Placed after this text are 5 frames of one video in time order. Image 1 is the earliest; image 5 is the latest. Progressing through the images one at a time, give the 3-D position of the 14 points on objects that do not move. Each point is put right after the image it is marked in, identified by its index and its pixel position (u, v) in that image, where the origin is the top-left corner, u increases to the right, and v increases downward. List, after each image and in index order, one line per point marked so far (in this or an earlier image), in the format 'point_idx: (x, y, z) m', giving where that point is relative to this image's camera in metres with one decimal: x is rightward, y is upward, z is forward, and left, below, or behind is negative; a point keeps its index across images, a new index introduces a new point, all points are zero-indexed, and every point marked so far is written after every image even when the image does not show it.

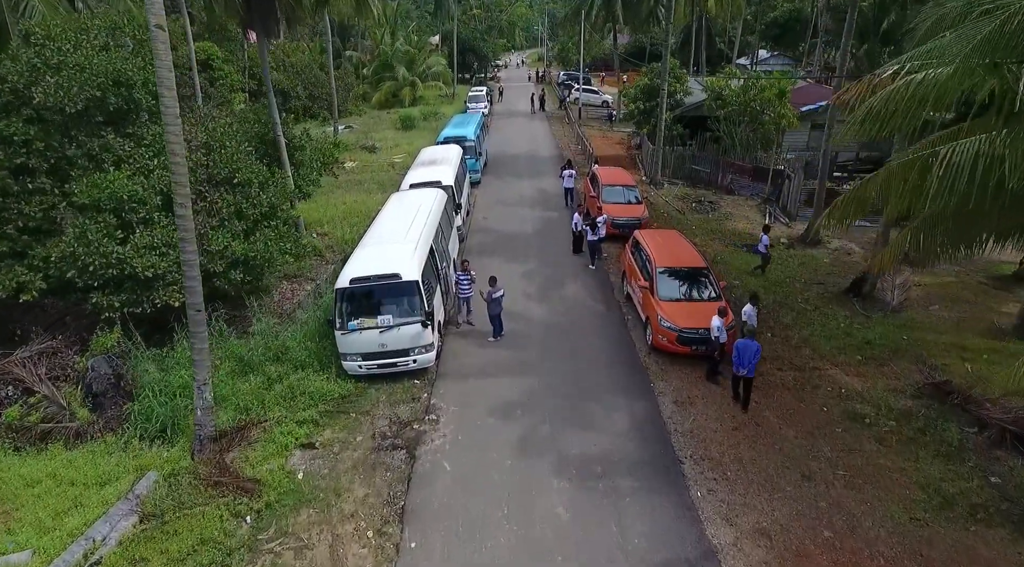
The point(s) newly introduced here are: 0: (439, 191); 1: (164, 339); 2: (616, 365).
0: (-1.8, +2.2, +15.9) m
1: (-6.4, -1.0, +11.9) m
2: (+1.8, -1.4, +11.2) m
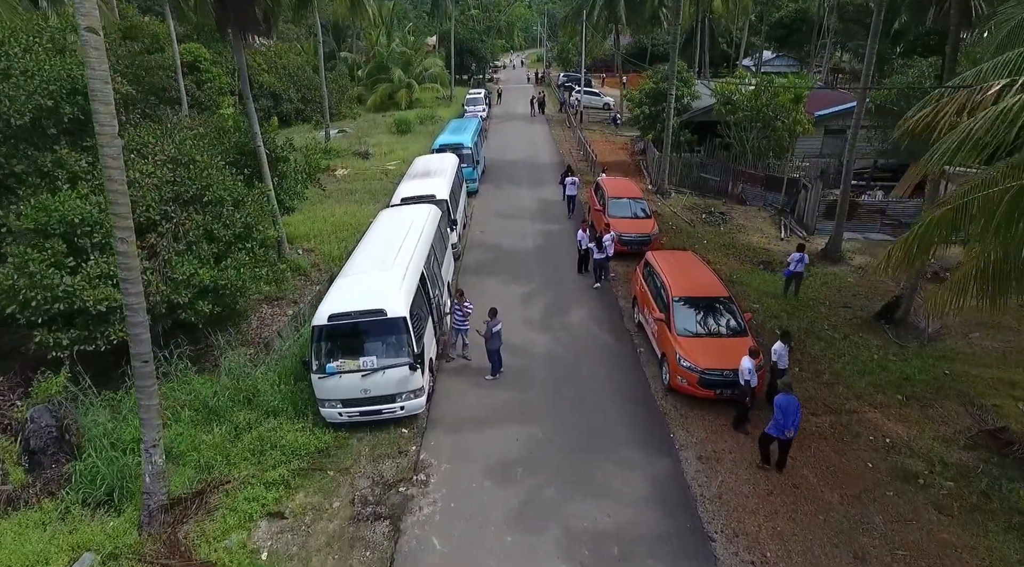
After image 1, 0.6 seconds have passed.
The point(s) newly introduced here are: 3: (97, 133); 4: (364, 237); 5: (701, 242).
0: (-1.8, +1.7, +14.7) m
1: (-6.4, -1.6, +10.7) m
2: (+1.8, -1.9, +9.9) m
3: (-4.3, +1.6, +6.7) m
4: (-2.9, +0.9, +12.7) m
5: (+5.5, +1.2, +18.9) m
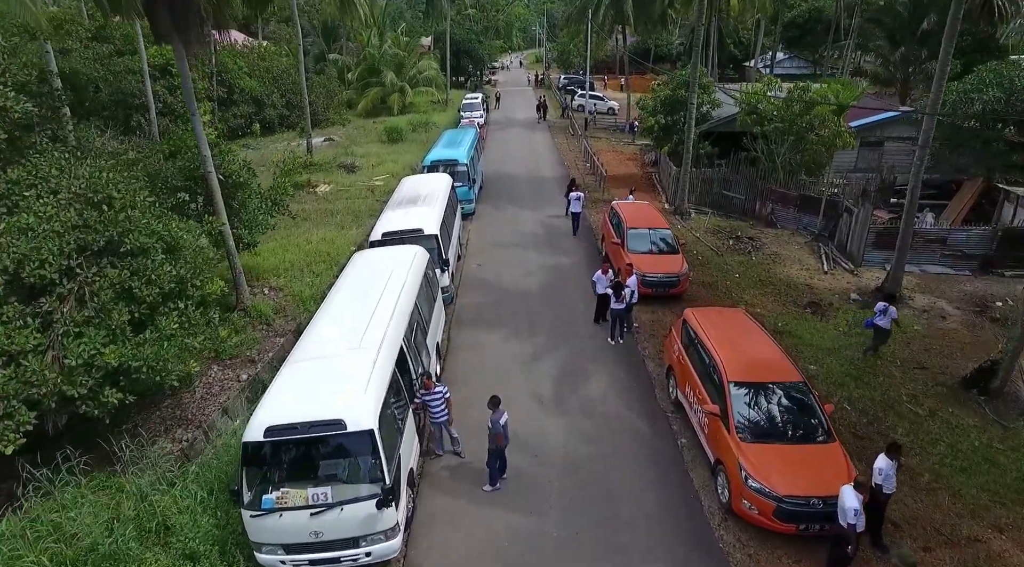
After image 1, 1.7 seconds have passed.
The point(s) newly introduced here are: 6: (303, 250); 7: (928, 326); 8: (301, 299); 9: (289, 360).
0: (-1.7, +0.6, +12.0) m
1: (-6.3, -2.6, +8.0) m
2: (+1.9, -3.0, +7.3) m
3: (-4.2, +0.5, +4.1) m
4: (-2.8, -0.1, +10.1) m
5: (+5.5, +0.2, +16.3) m
6: (-5.7, +0.9, +17.8) m
7: (+8.6, -0.9, +13.5) m
8: (-4.7, -0.3, +14.7) m
9: (-2.7, -0.9, +8.1) m
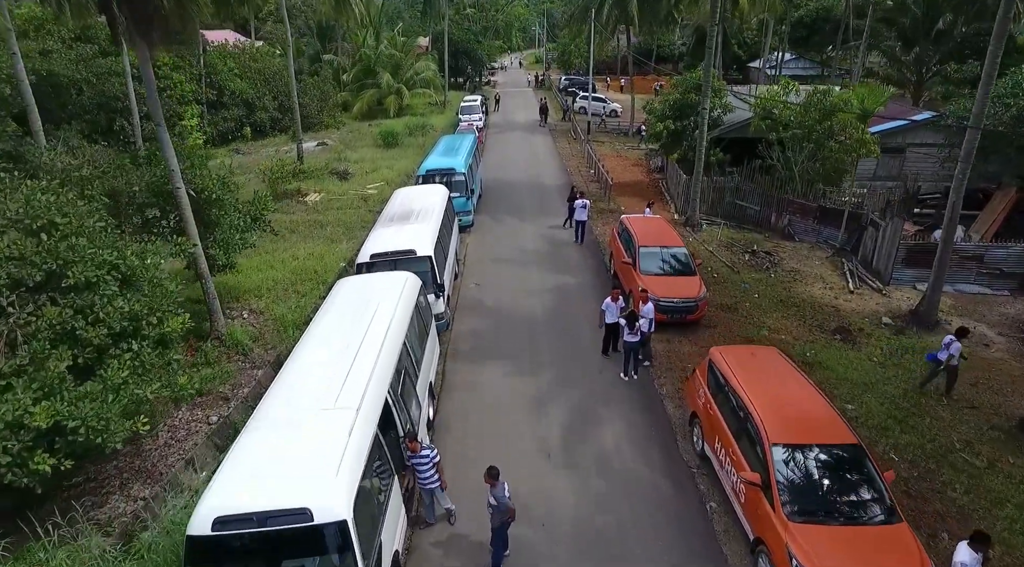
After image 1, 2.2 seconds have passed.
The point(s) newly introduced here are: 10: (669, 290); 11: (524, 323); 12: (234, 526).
0: (-1.7, +0.1, +10.8) m
1: (-6.3, -3.1, +6.7) m
2: (+1.9, -3.4, +6.1) m
3: (-4.1, 0.0, +2.8) m
4: (-2.8, -0.6, +8.8) m
5: (+5.5, -0.3, +15.1) m
6: (-5.7, +0.4, +16.5) m
7: (+8.7, -1.4, +12.3) m
8: (-4.7, -0.8, +13.4) m
9: (-2.7, -1.4, +6.9) m
10: (+3.1, -0.1, +12.8) m
11: (+0.2, -0.8, +13.3) m
12: (-2.3, -2.0, +5.6) m
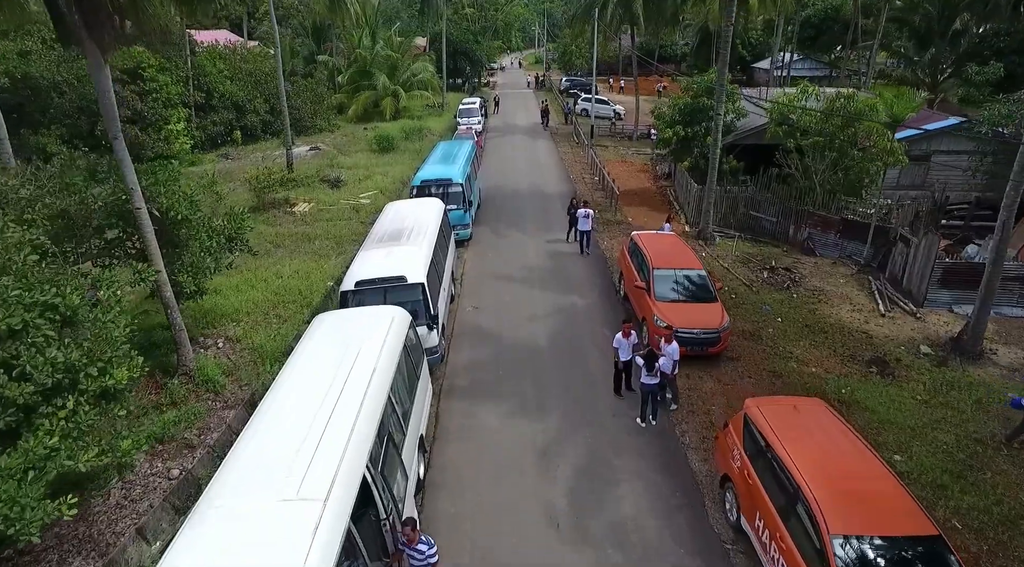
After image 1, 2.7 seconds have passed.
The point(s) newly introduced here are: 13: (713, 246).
0: (-1.6, -0.4, +9.5) m
1: (-6.3, -3.6, +5.5) m
2: (+1.9, -3.9, +4.8) m
3: (-4.1, -0.5, +1.6) m
4: (-2.8, -1.1, +7.5) m
5: (+5.6, -0.8, +13.8) m
6: (-5.6, -0.1, +15.3) m
7: (+8.7, -1.9, +11.0) m
8: (-4.7, -1.3, +12.1) m
9: (-2.7, -1.9, +5.6) m
10: (+3.1, -0.6, +11.5) m
11: (+0.3, -1.3, +12.0) m
12: (-2.3, -2.5, +4.3) m
13: (+5.7, +1.1, +18.6) m
